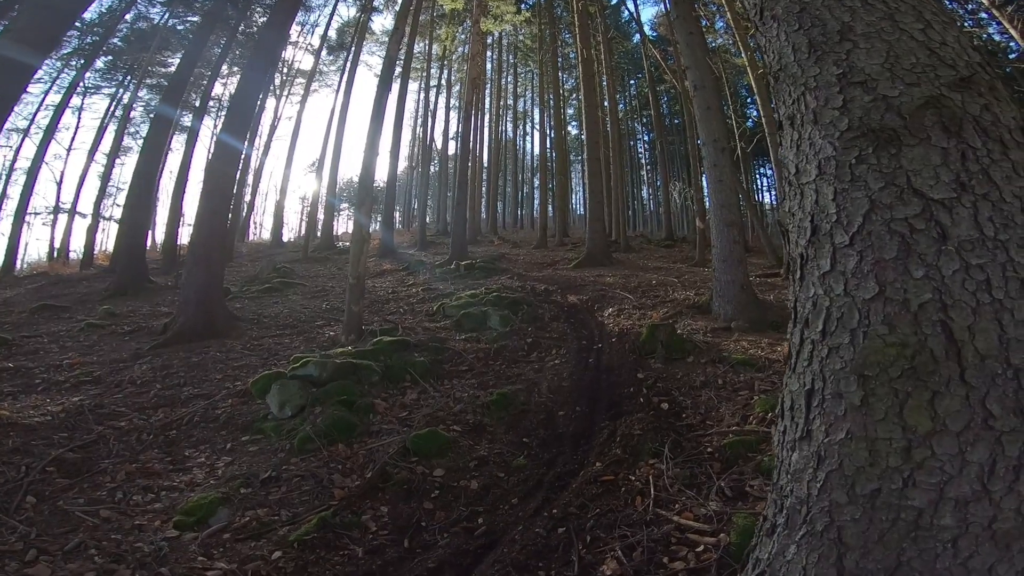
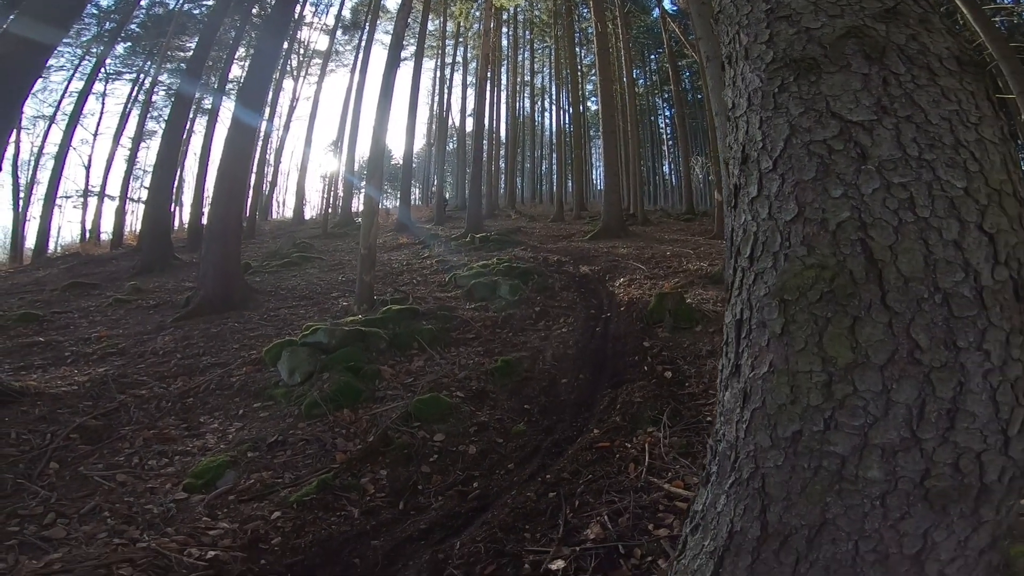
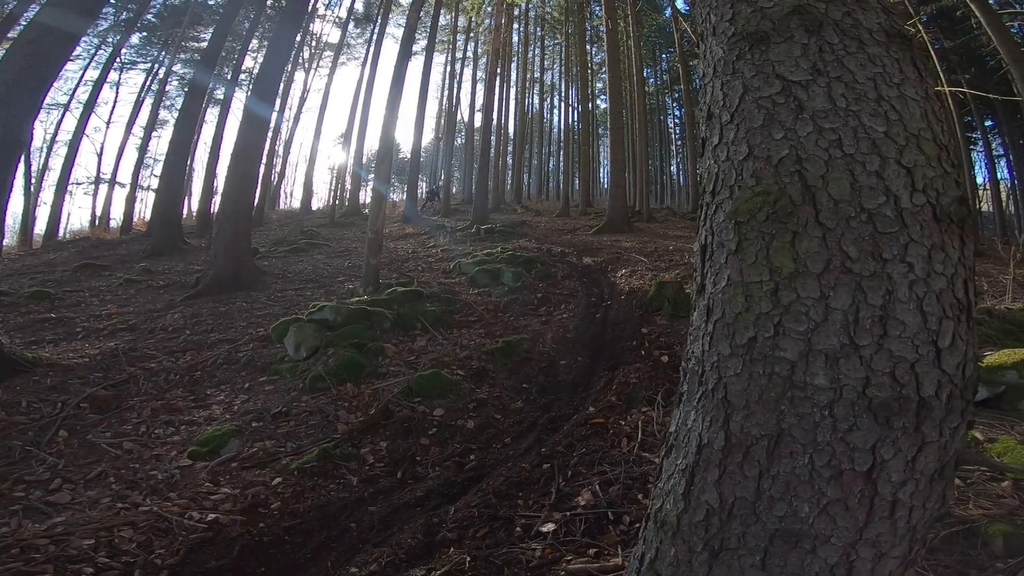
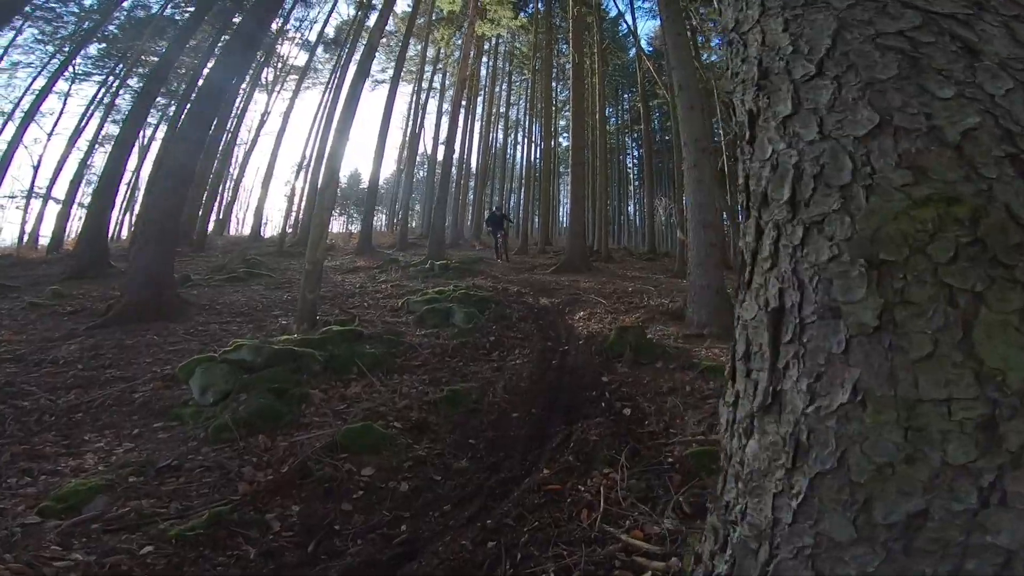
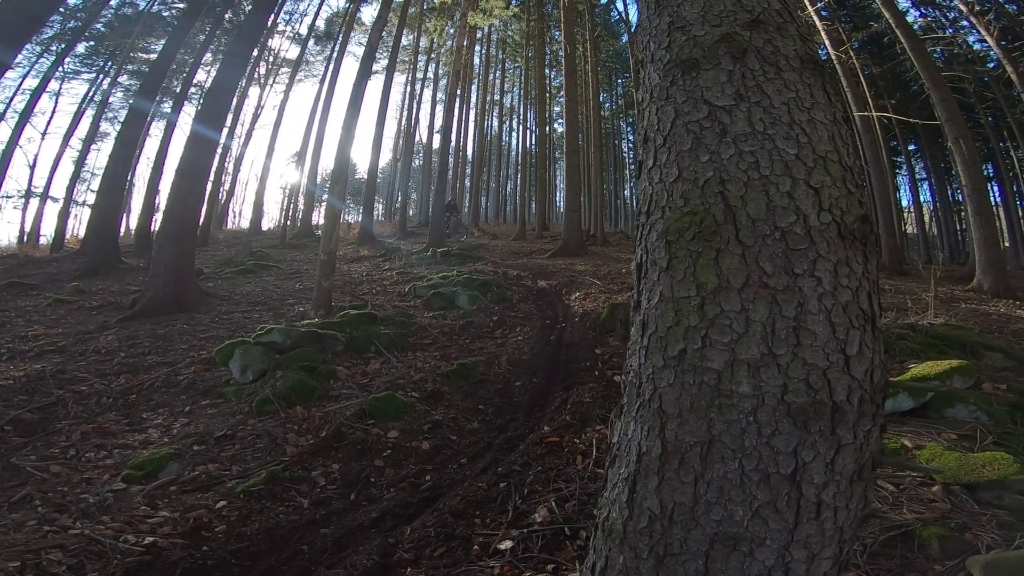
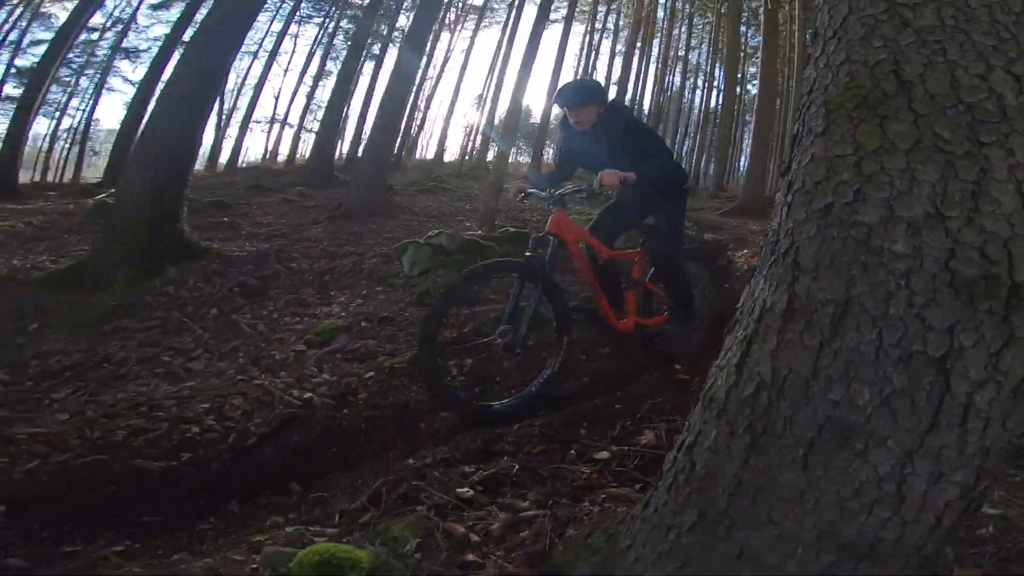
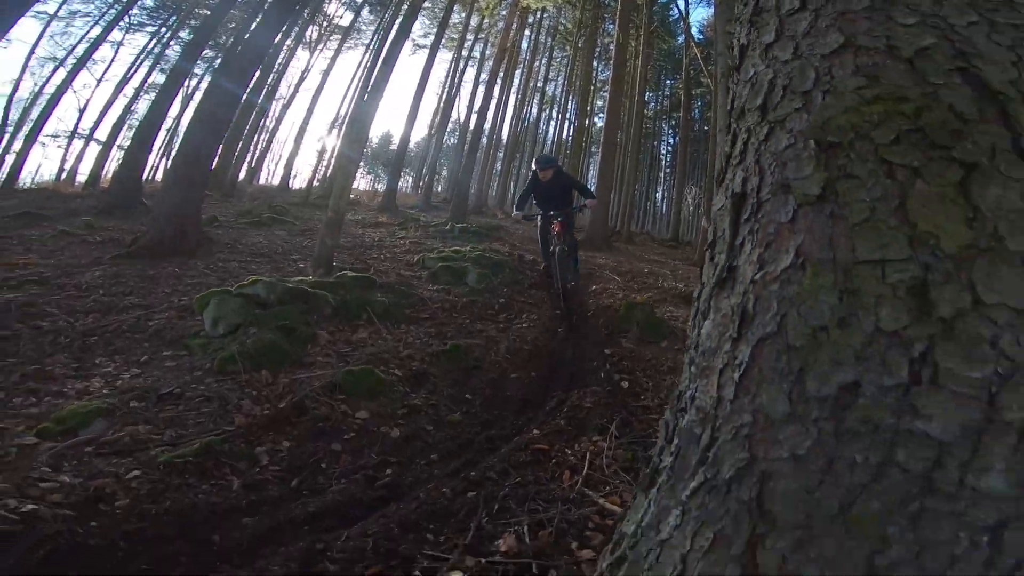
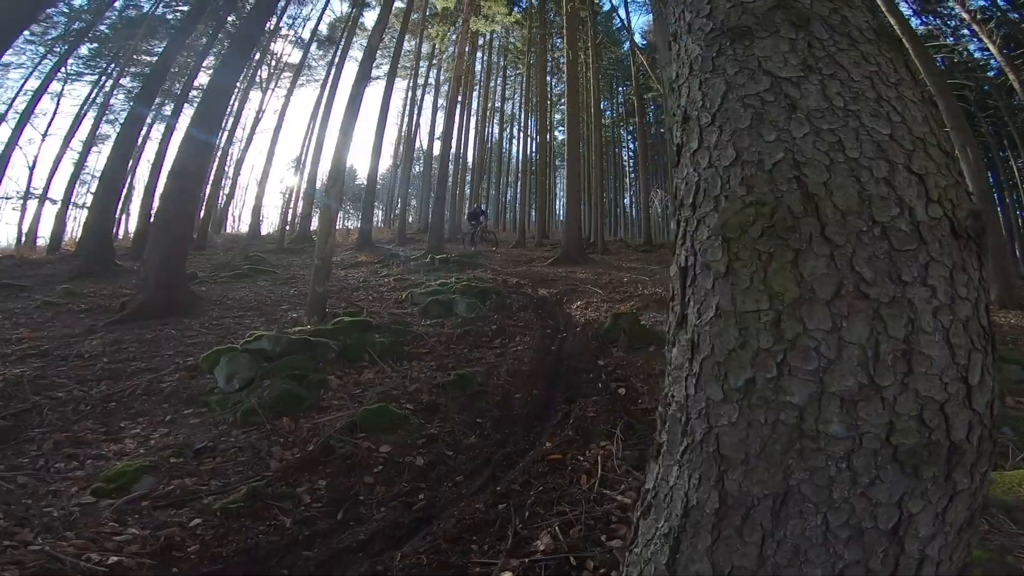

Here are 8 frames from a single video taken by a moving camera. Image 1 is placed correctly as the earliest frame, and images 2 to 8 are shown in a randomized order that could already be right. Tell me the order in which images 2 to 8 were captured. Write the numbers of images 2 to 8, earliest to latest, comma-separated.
2, 3, 5, 8, 4, 7, 6
